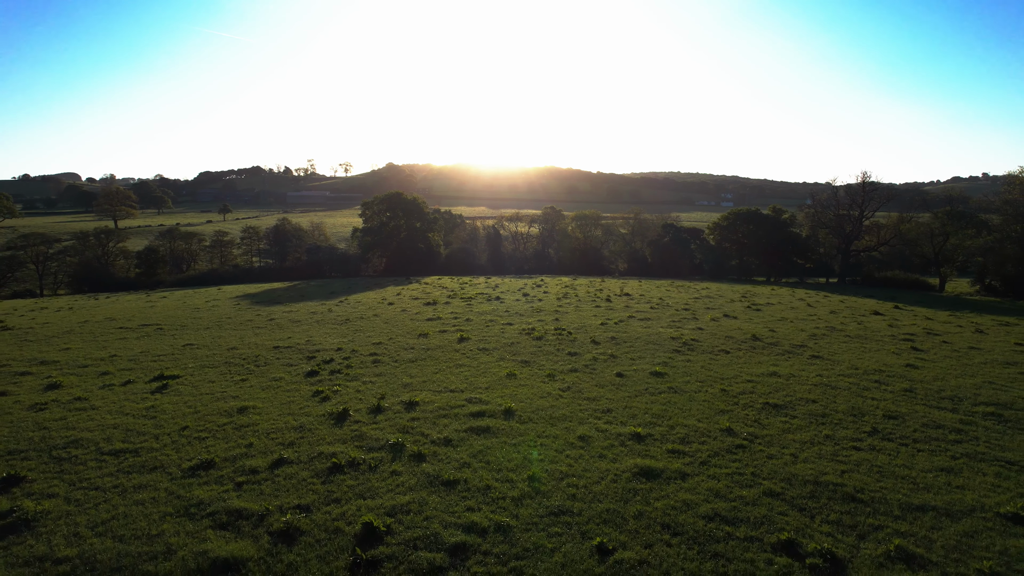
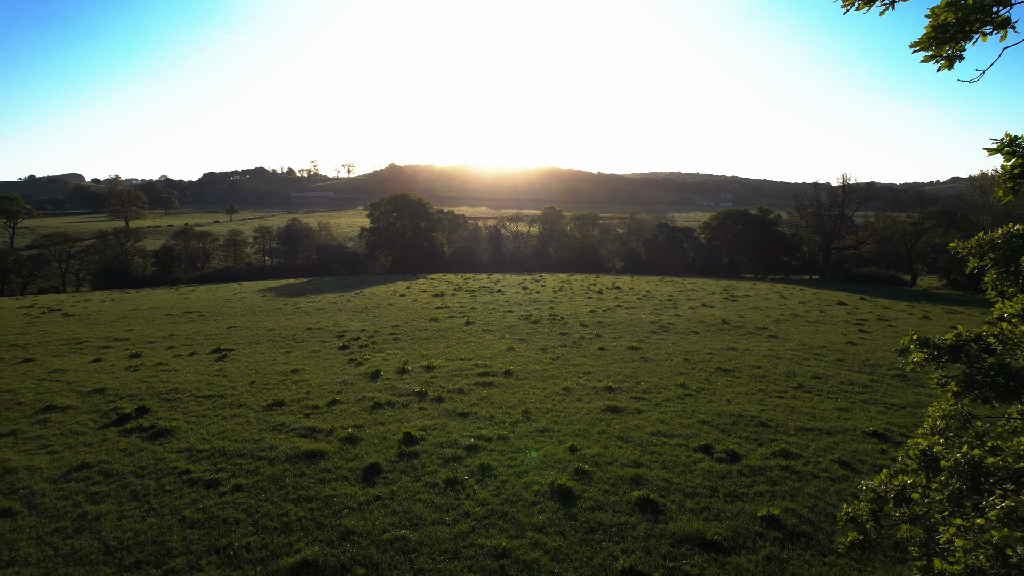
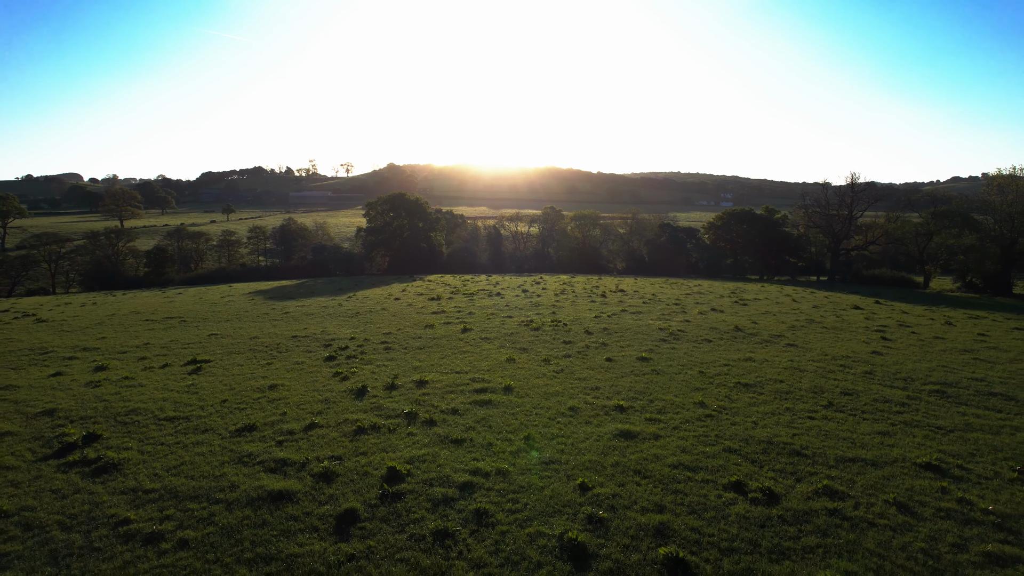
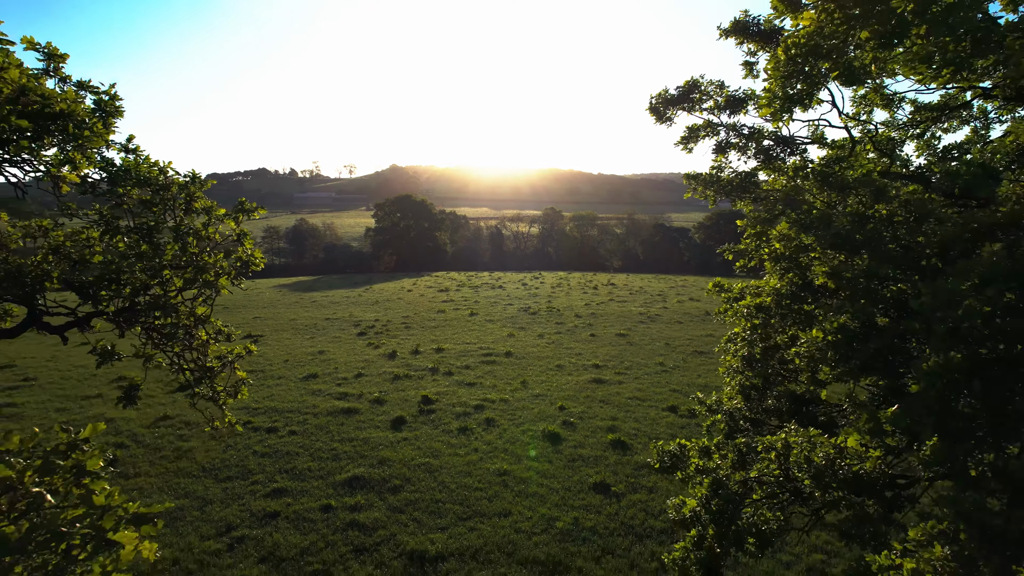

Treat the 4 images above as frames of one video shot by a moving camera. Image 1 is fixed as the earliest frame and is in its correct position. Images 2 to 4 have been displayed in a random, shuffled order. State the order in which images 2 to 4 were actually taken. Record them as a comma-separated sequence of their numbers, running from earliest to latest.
3, 2, 4
